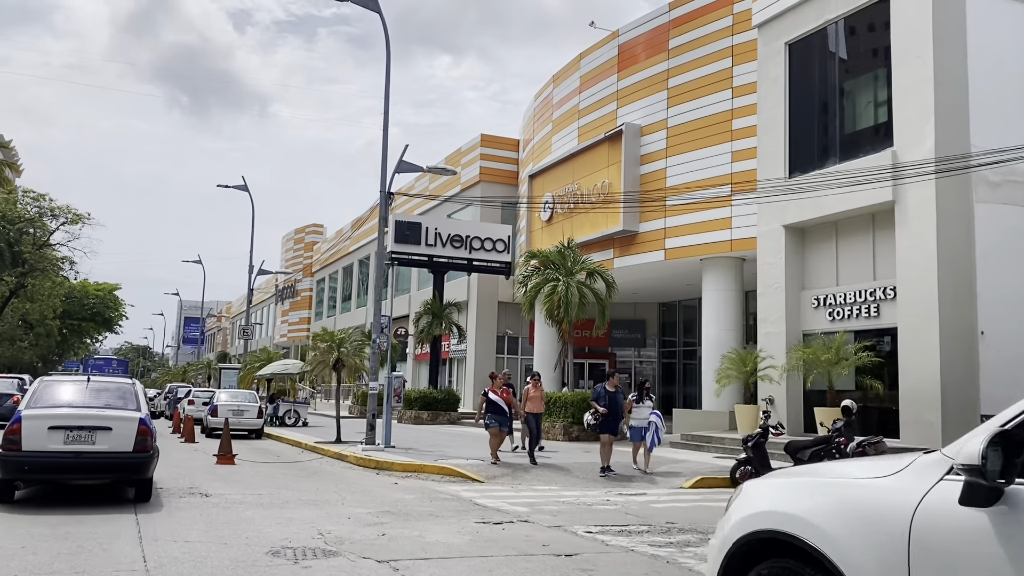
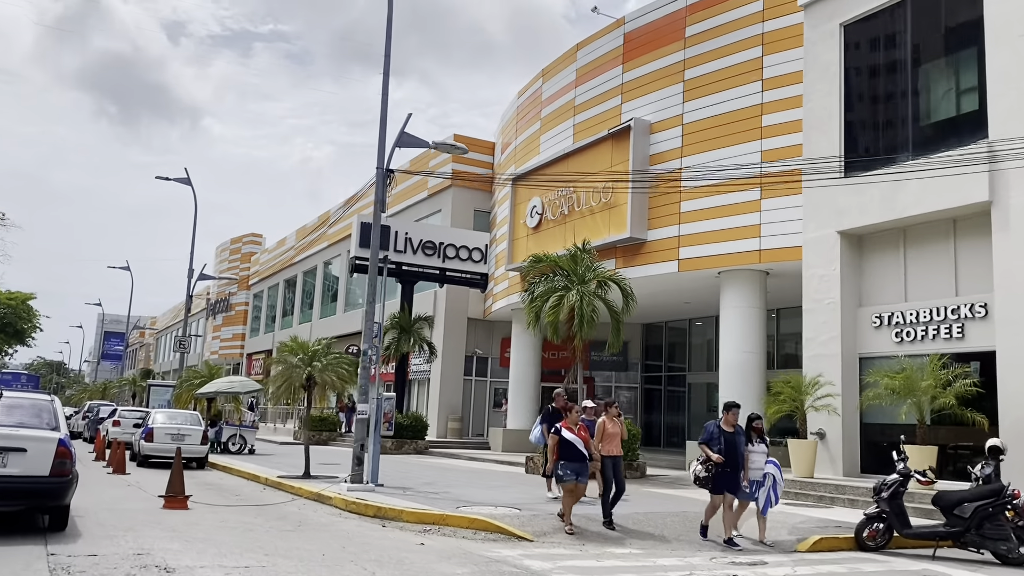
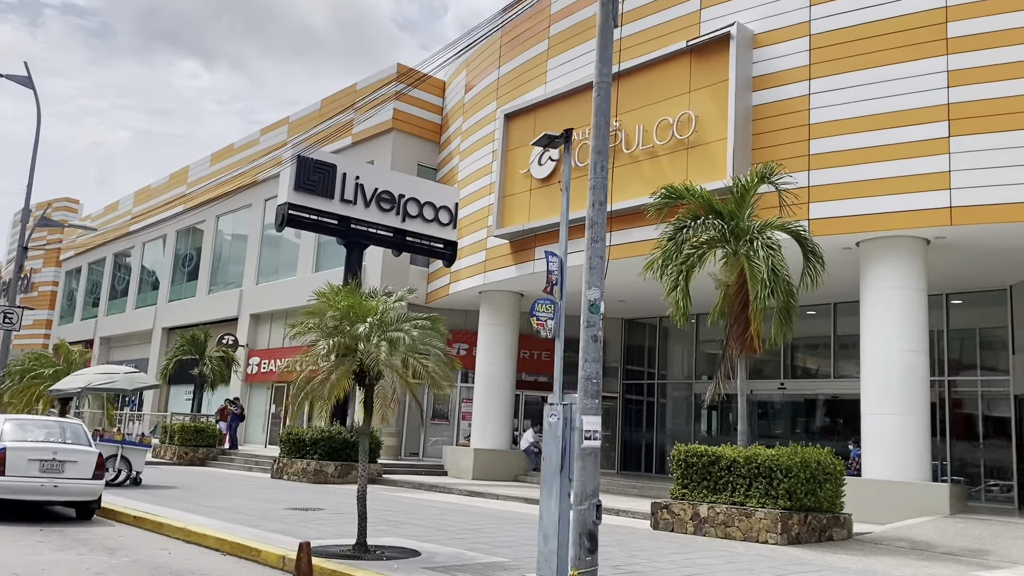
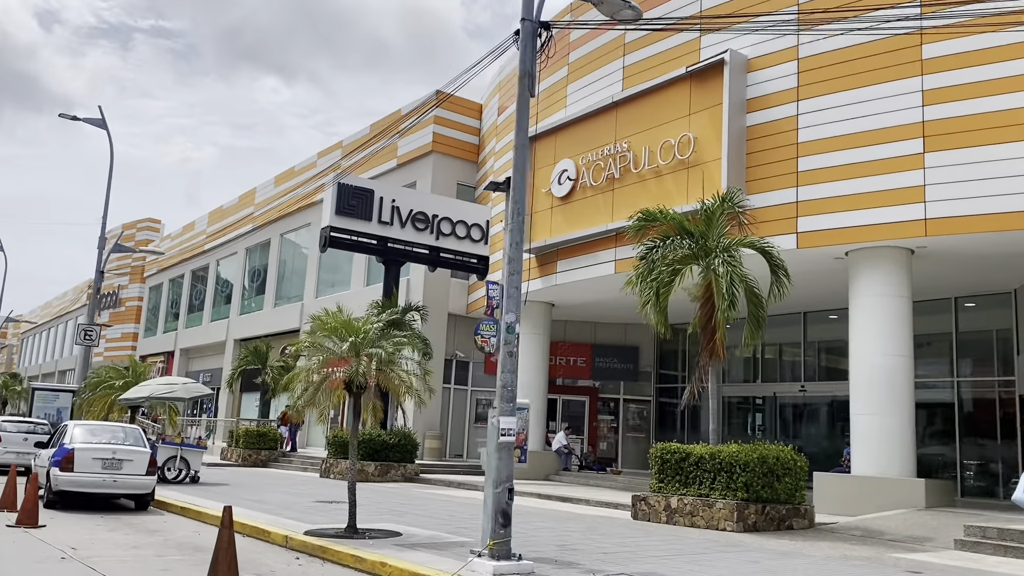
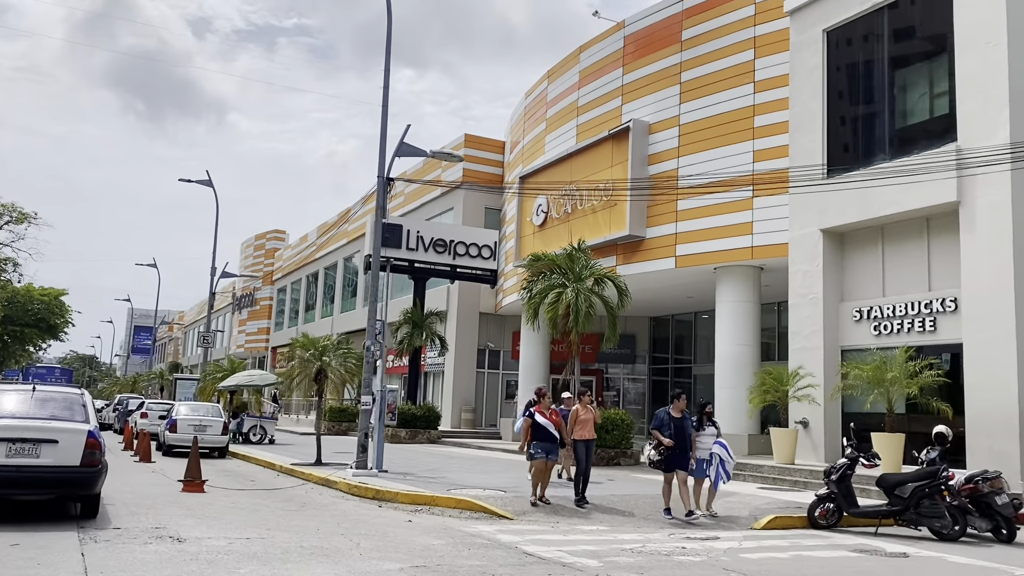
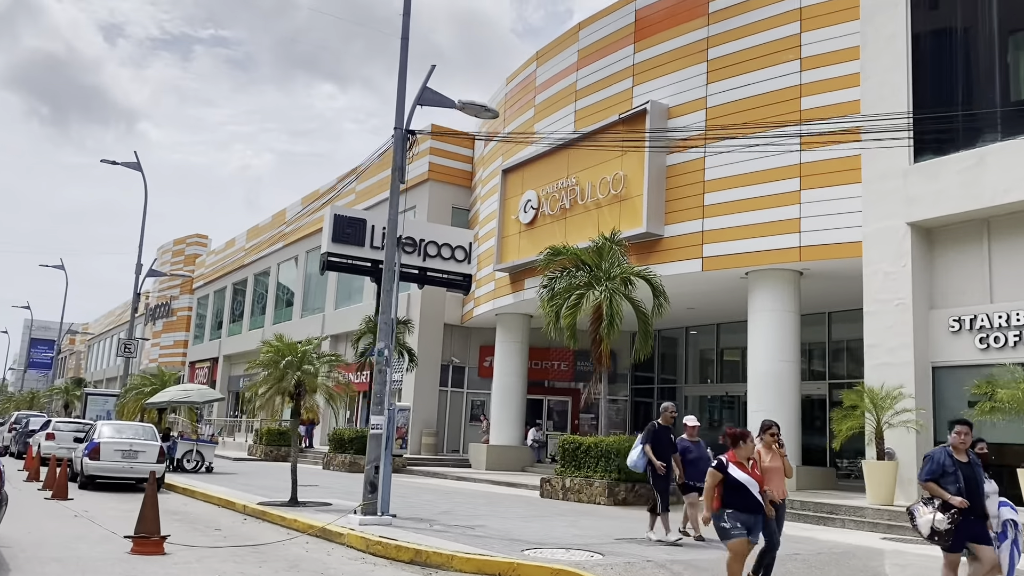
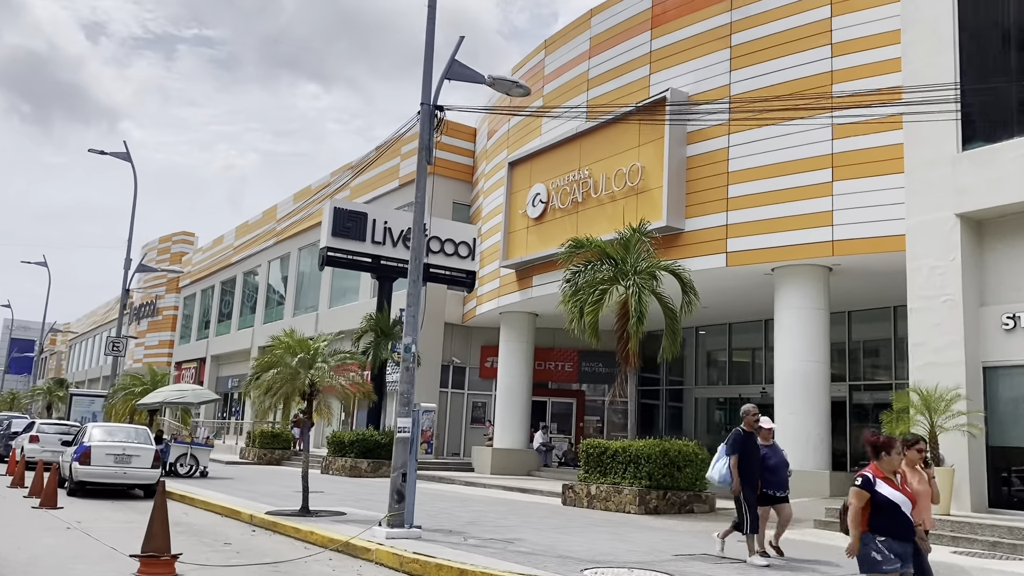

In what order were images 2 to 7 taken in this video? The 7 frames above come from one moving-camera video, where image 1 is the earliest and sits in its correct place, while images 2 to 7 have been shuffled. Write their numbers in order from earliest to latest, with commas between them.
5, 2, 6, 7, 4, 3
